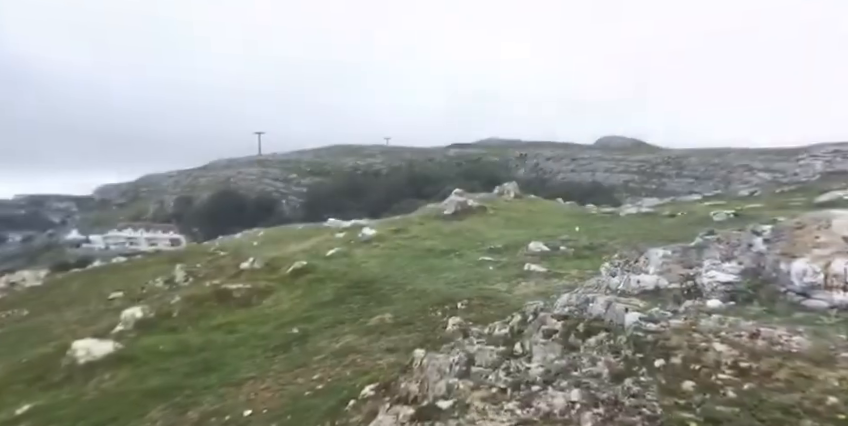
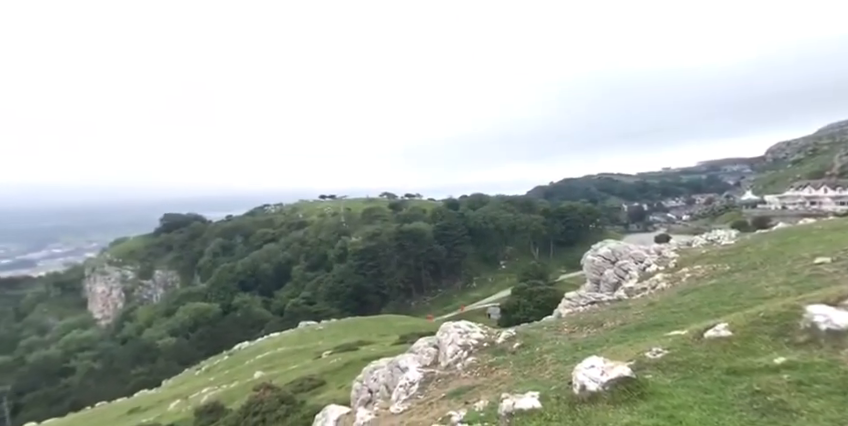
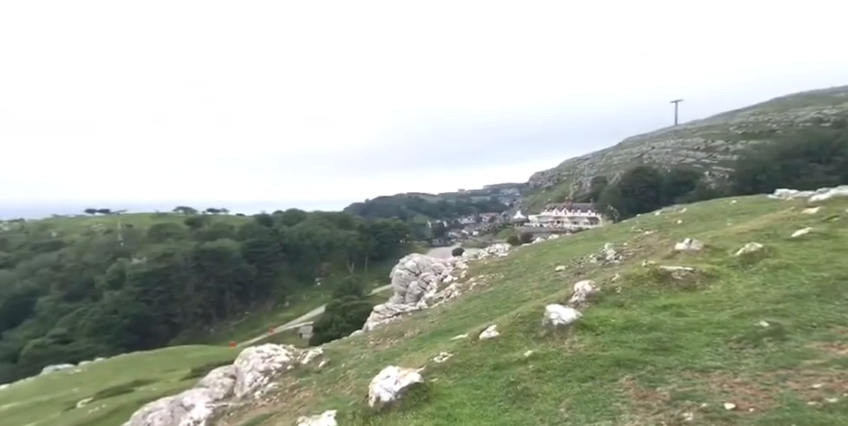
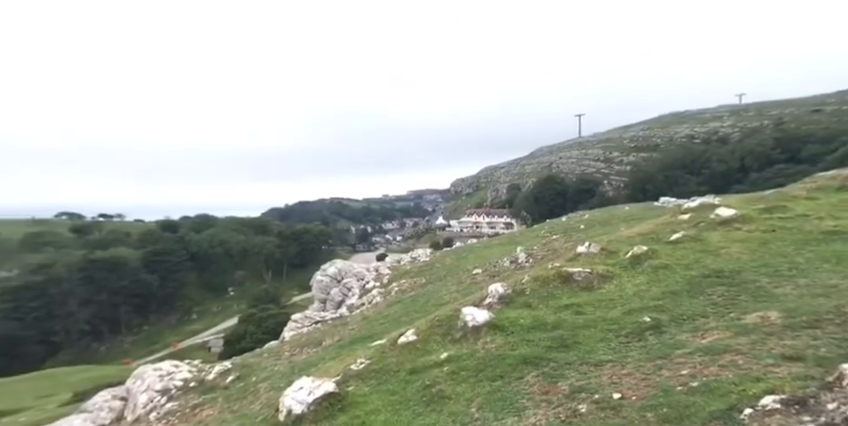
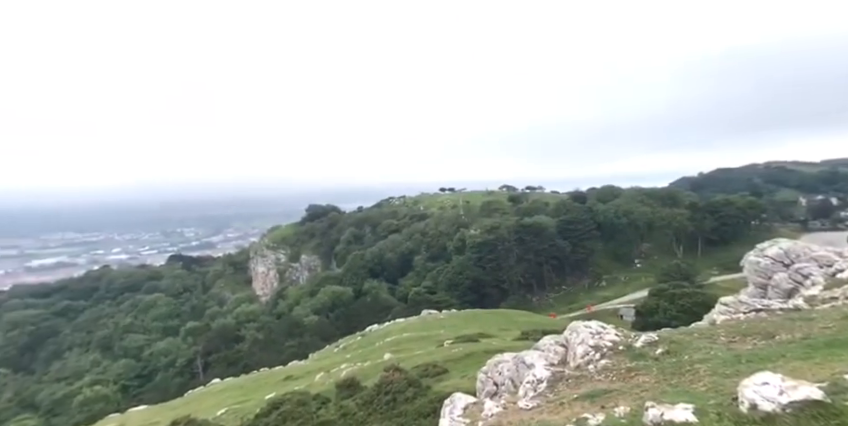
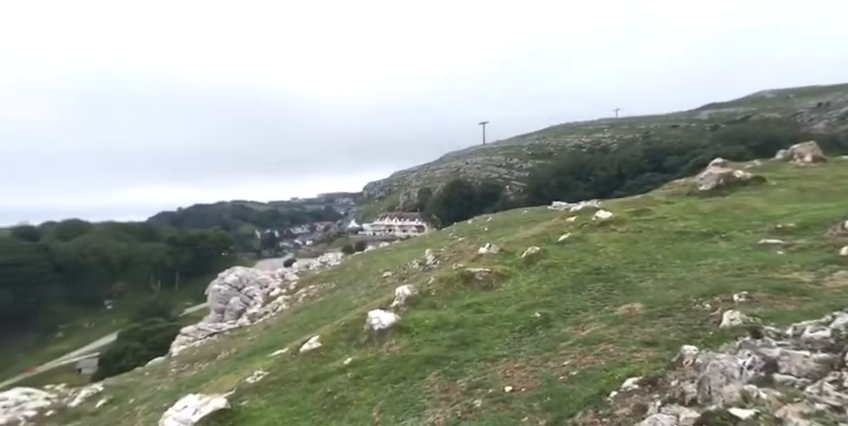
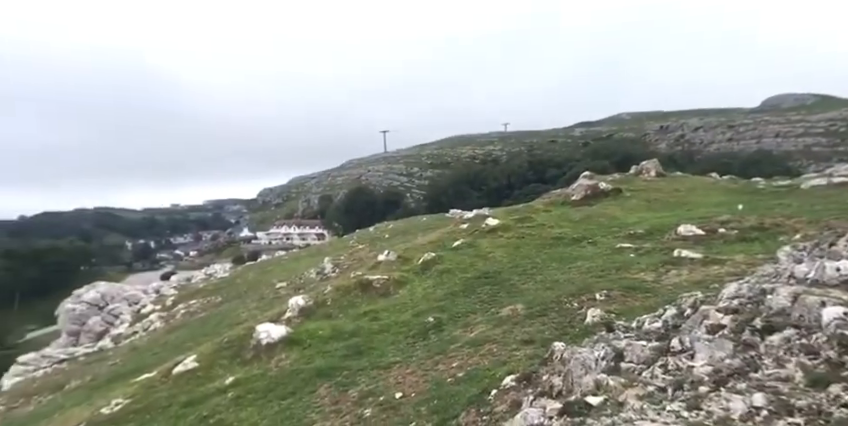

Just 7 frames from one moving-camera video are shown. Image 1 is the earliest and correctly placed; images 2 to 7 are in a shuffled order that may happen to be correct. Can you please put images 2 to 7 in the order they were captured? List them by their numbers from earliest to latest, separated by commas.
7, 6, 4, 3, 2, 5
